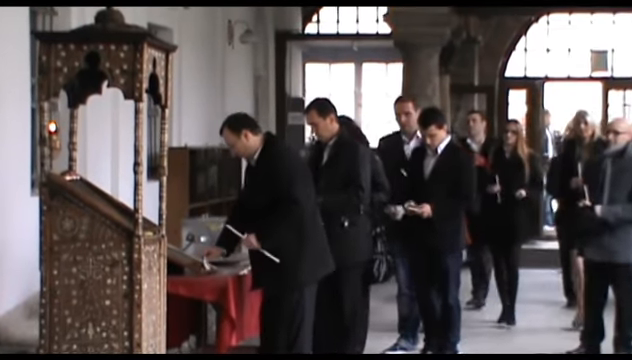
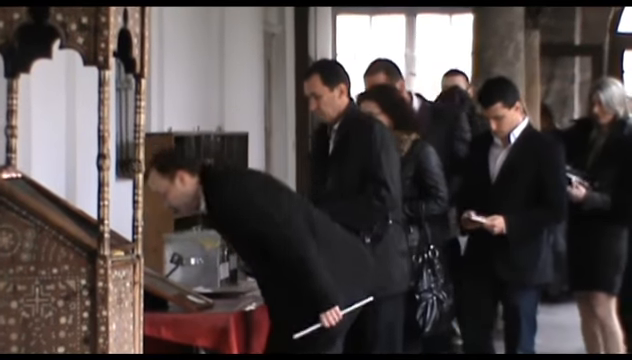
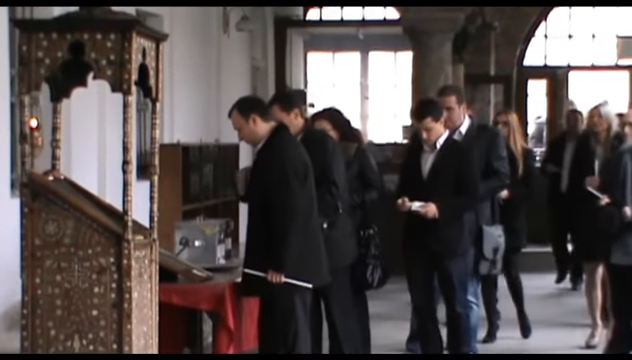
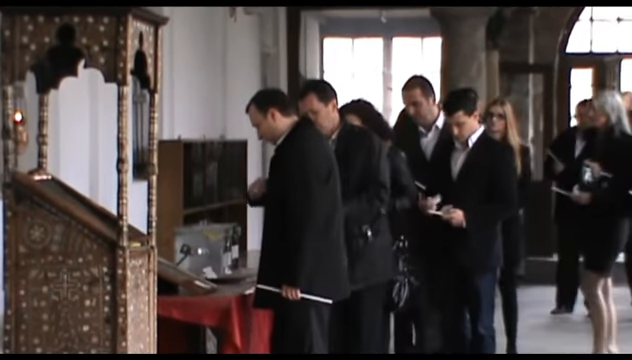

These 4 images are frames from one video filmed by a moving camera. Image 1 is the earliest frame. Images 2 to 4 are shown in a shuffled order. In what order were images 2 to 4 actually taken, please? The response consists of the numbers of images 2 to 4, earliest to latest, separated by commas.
3, 4, 2
